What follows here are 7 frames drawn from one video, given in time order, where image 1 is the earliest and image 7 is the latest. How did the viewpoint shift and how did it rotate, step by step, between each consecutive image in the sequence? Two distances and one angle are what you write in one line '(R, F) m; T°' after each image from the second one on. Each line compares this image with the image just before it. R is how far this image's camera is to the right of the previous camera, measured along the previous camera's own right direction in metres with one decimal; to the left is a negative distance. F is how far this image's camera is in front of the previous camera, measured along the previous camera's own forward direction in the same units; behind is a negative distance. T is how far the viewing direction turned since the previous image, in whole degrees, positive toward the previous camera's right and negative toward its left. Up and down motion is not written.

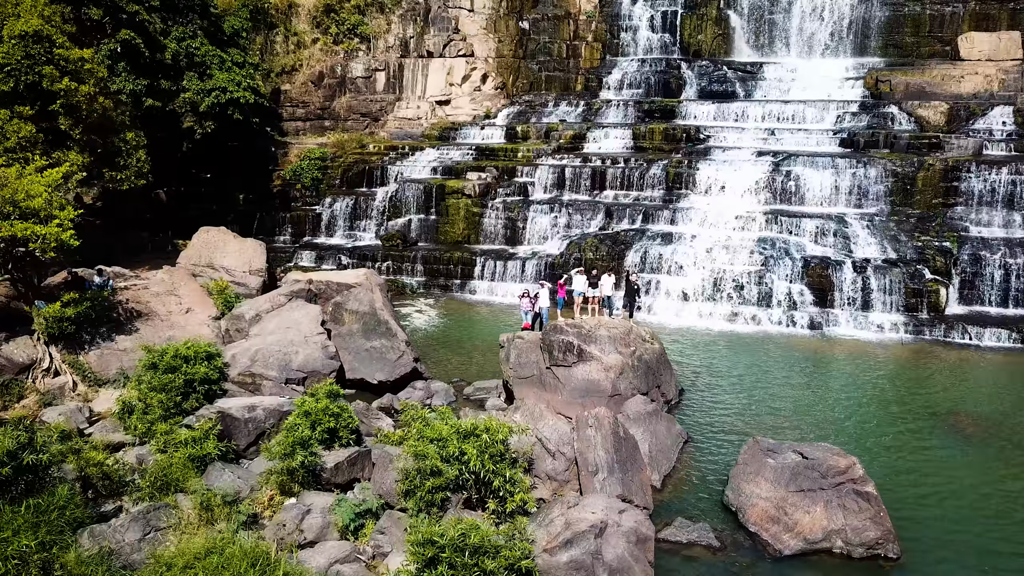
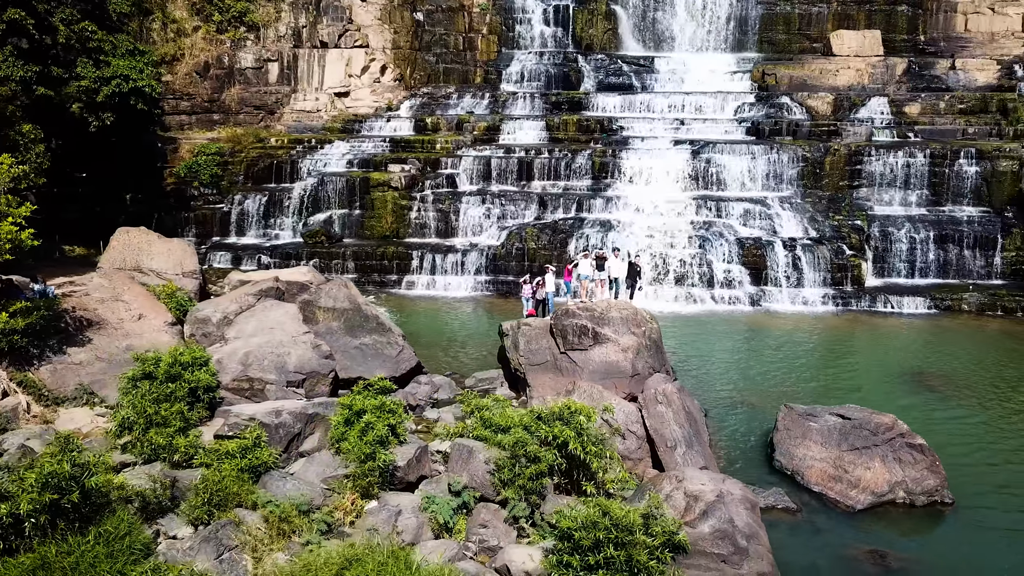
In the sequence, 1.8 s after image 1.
(-2.5, +0.4) m; +12°
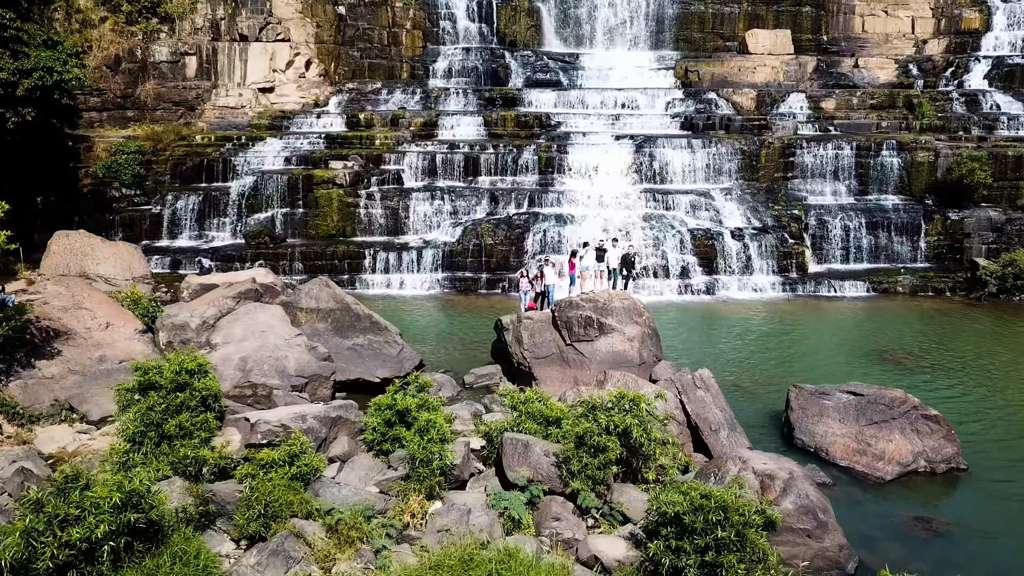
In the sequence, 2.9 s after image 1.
(-1.7, +0.2) m; +8°
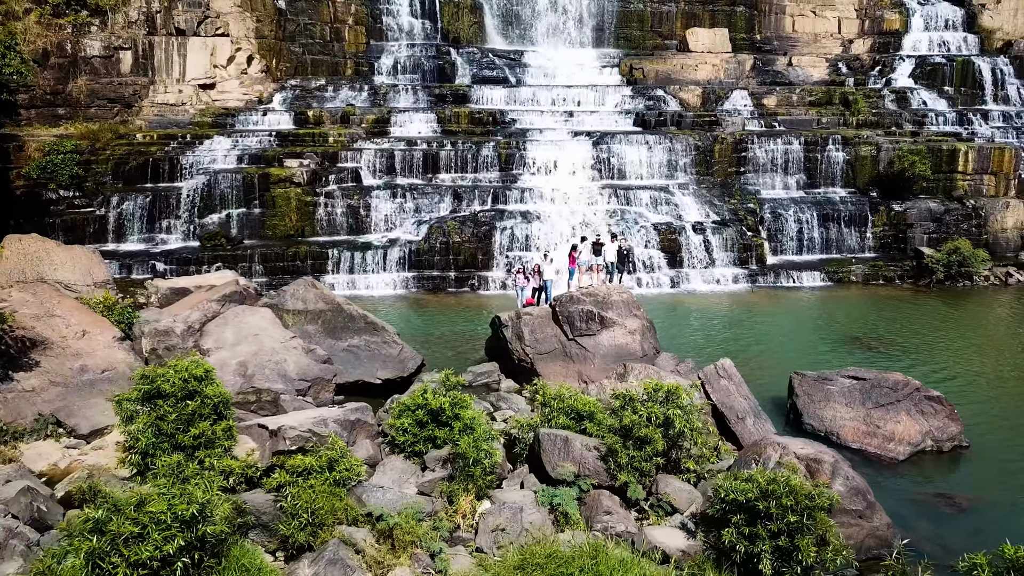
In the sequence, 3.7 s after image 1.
(-1.2, +0.2) m; +6°
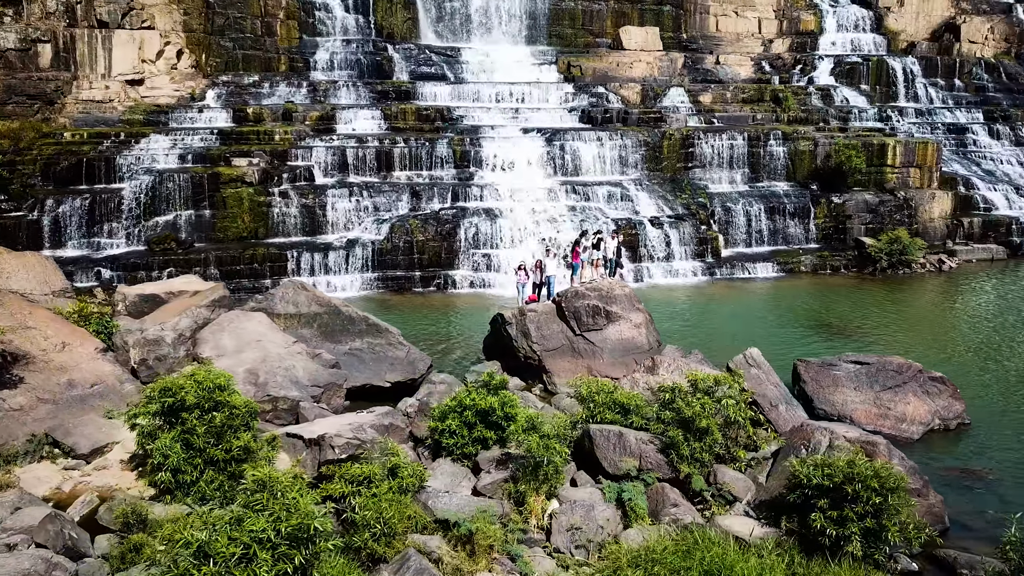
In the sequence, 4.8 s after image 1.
(-1.5, +0.2) m; +7°
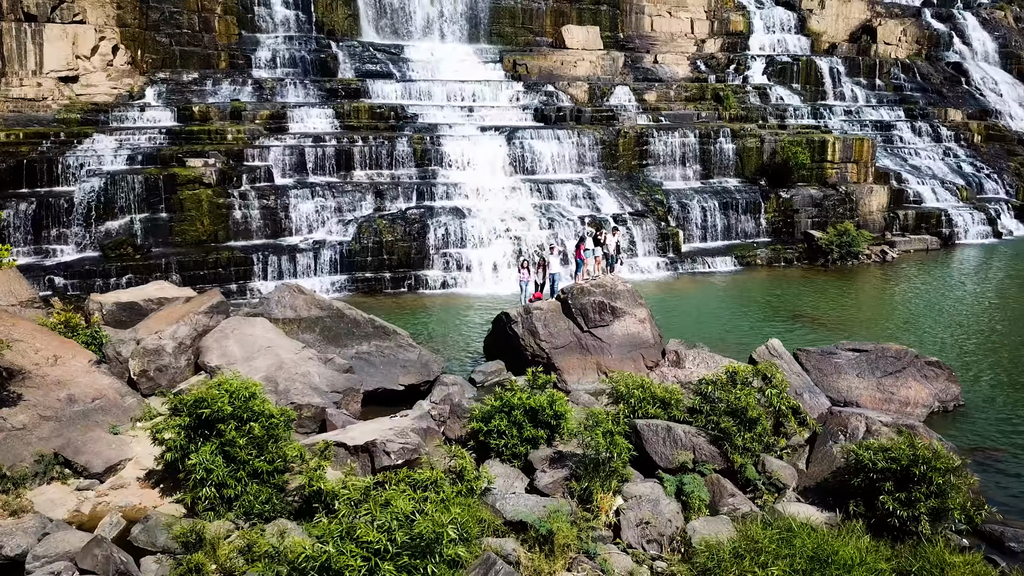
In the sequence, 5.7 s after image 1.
(-1.4, +0.1) m; +6°
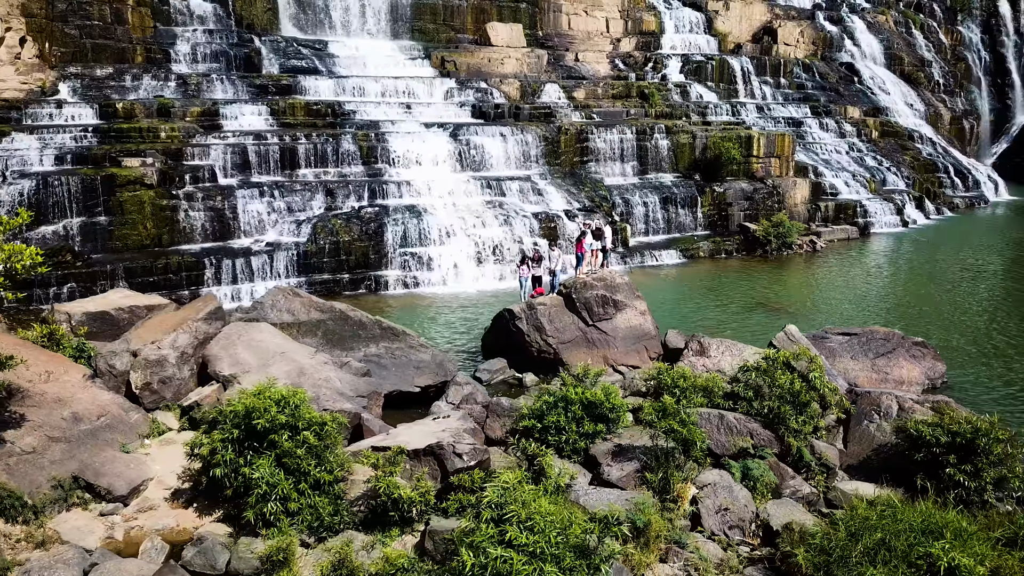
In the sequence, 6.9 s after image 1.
(-1.7, +0.3) m; +8°
